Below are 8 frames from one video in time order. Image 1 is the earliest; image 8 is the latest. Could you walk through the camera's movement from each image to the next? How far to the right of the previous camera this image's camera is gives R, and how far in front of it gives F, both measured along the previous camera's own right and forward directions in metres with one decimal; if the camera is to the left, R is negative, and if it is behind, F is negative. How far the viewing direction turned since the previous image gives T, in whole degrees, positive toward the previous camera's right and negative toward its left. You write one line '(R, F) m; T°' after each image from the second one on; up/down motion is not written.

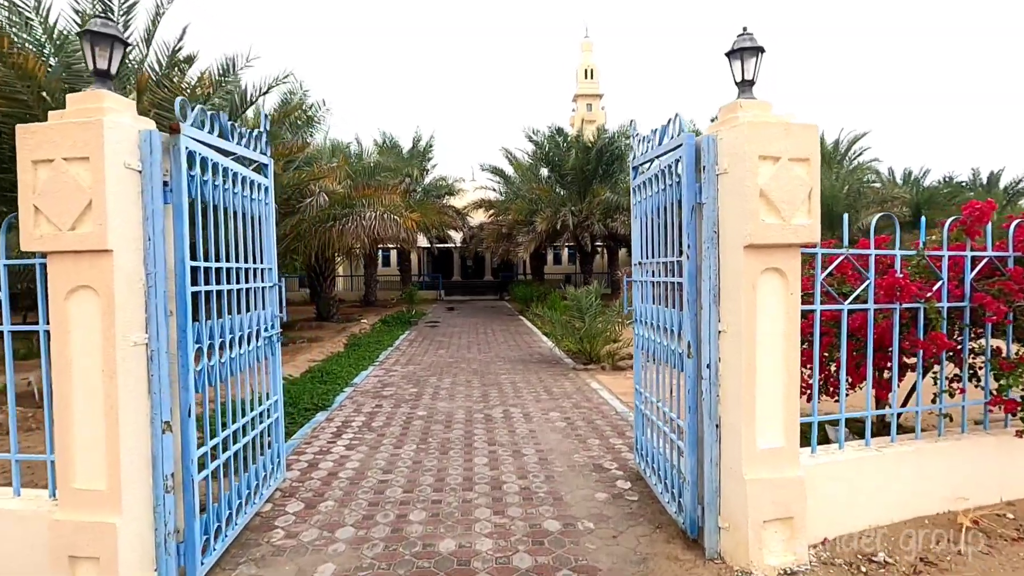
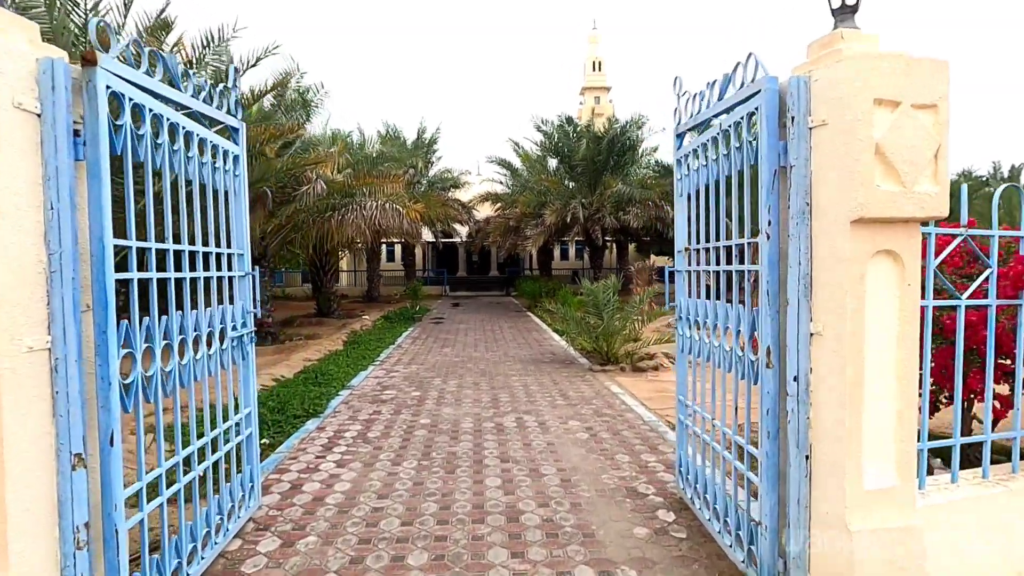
(-0.1, +0.8) m; 0°
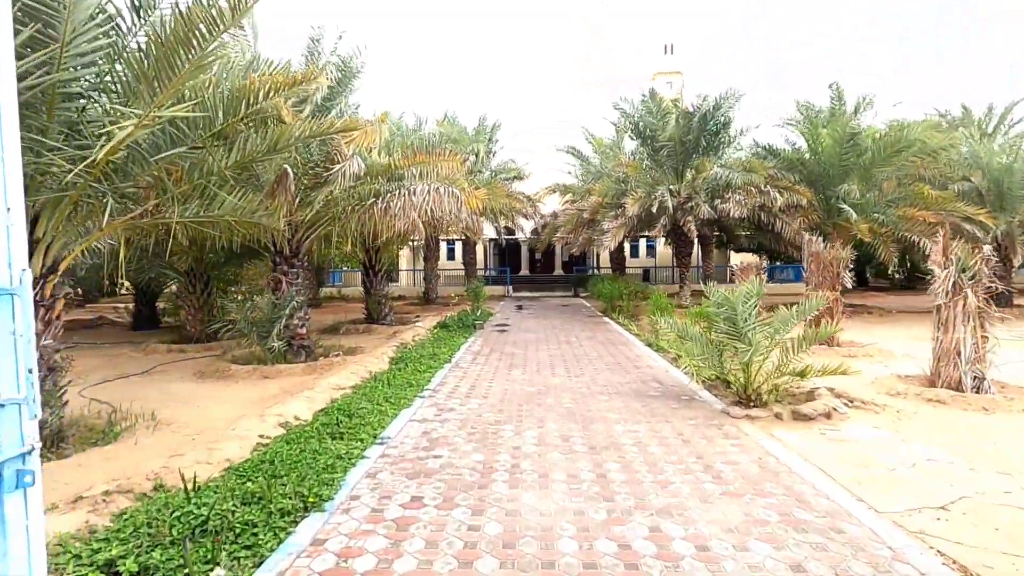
(-0.4, +2.5) m; -6°
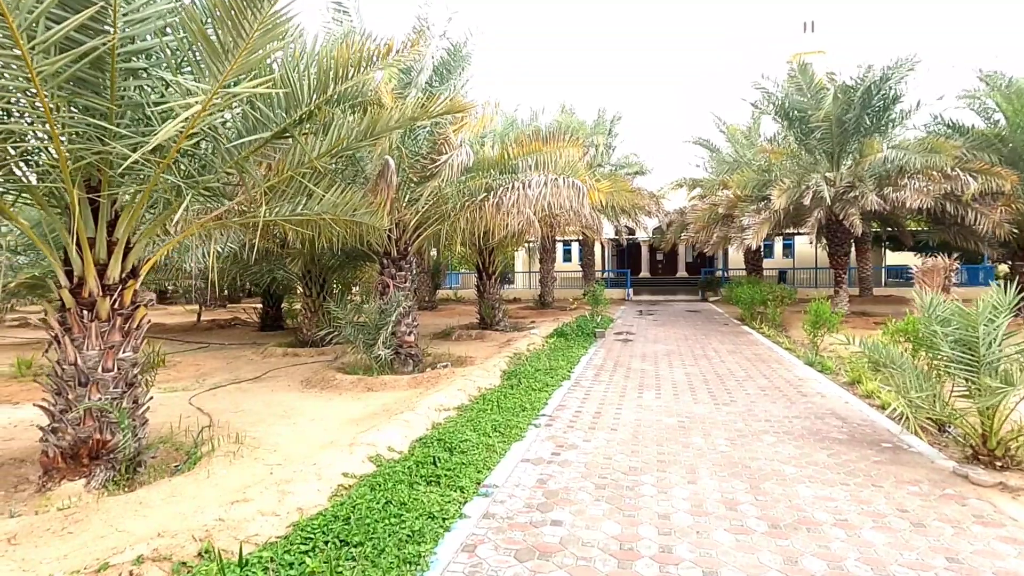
(-0.2, +1.2) m; -11°
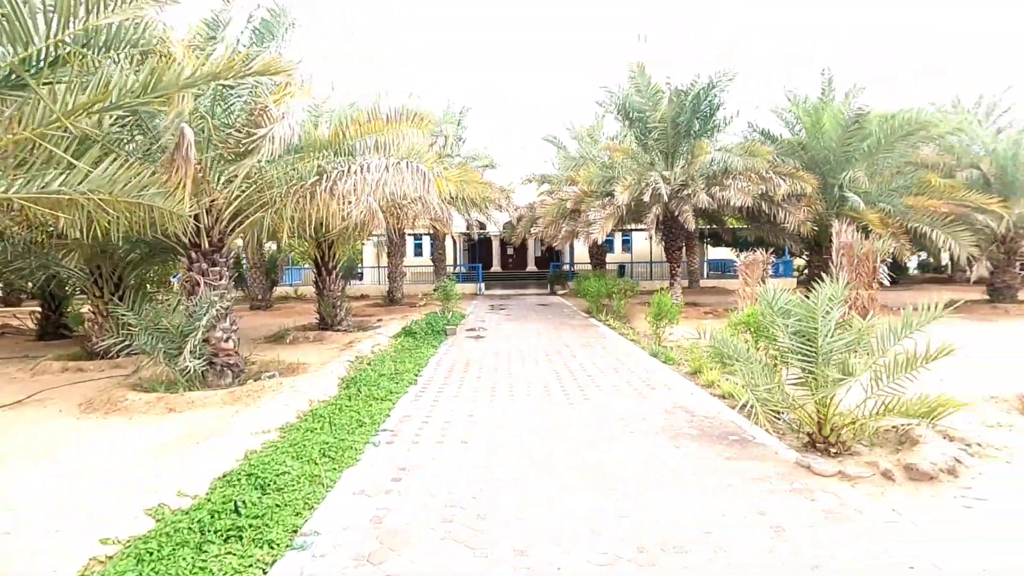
(+0.2, +0.7) m; +14°
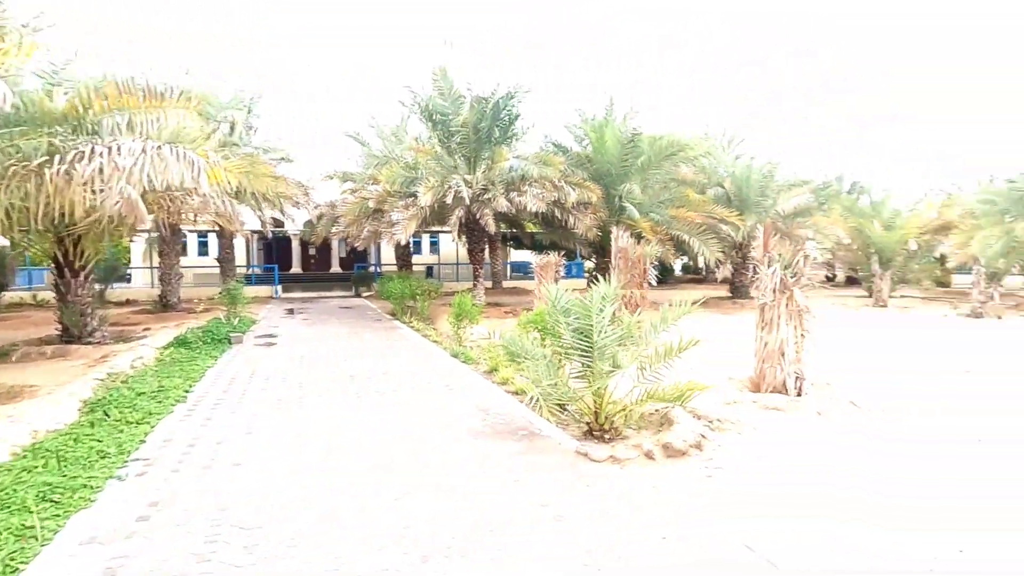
(+0.2, +0.1) m; +19°
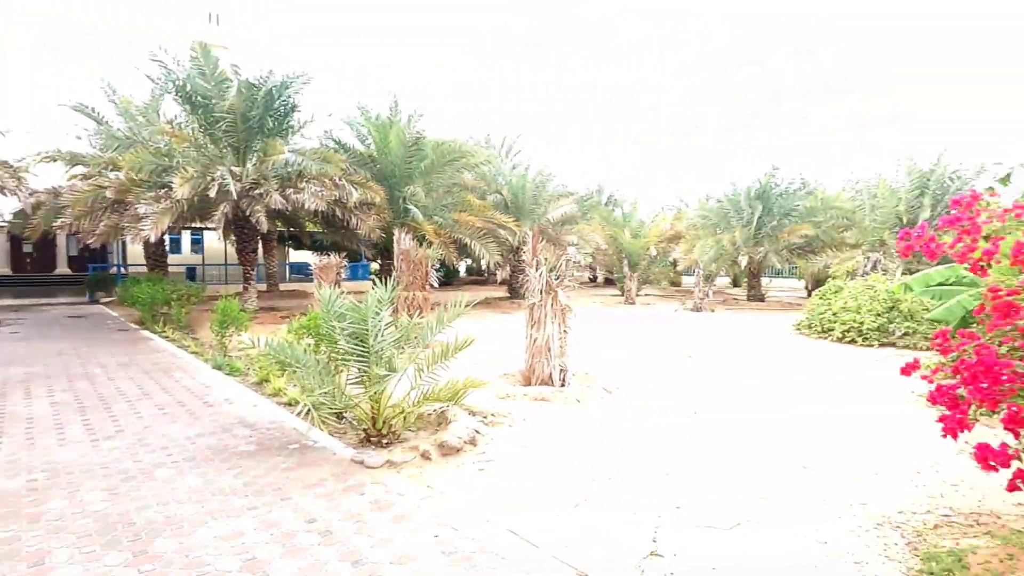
(+0.1, 0.0) m; +21°
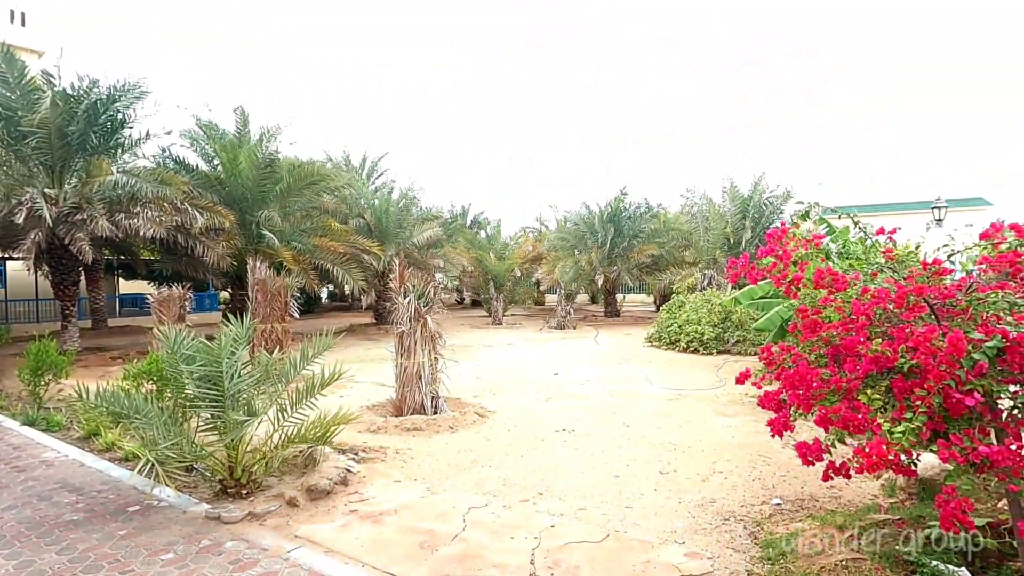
(0.0, 0.0) m; +13°
